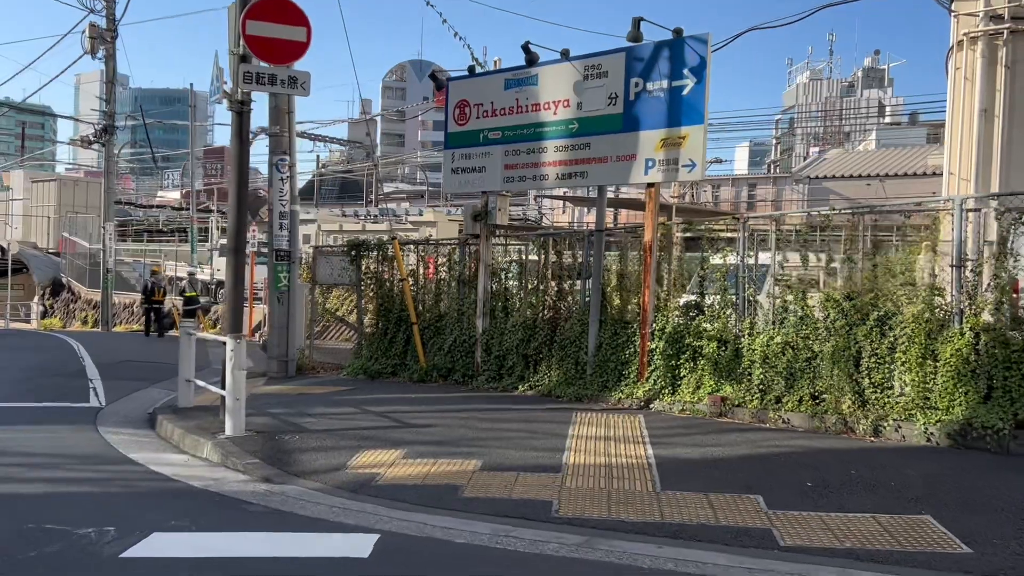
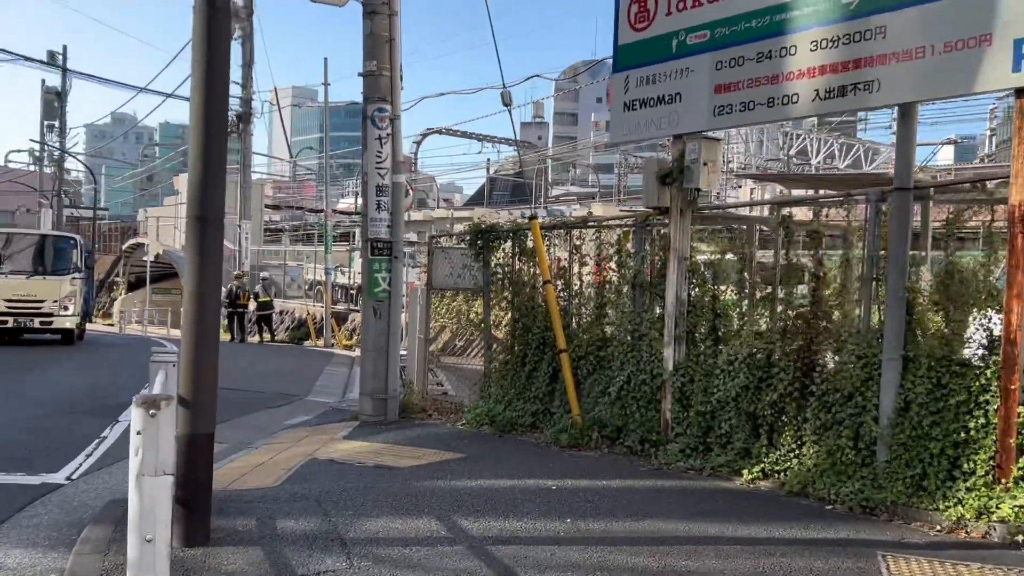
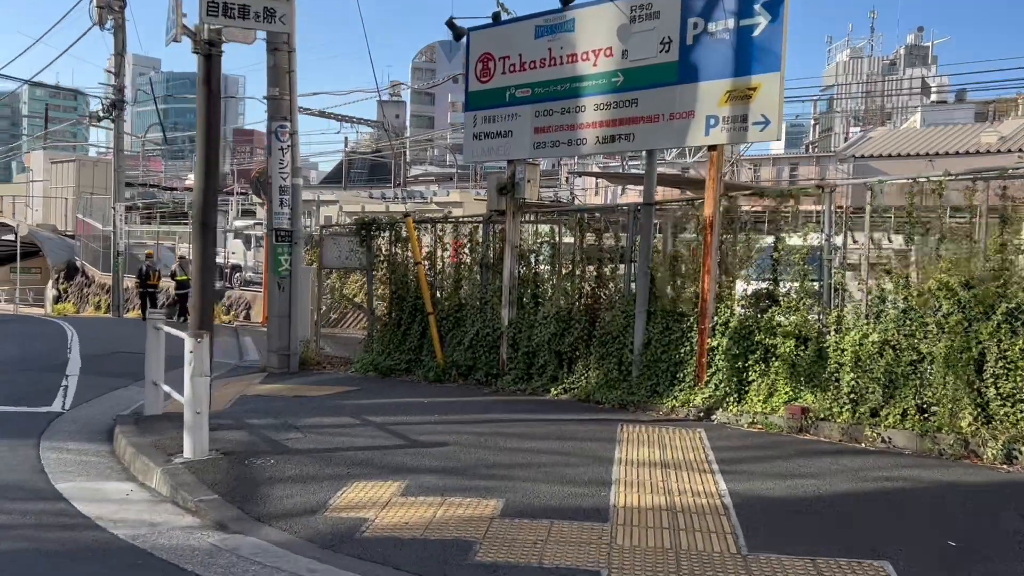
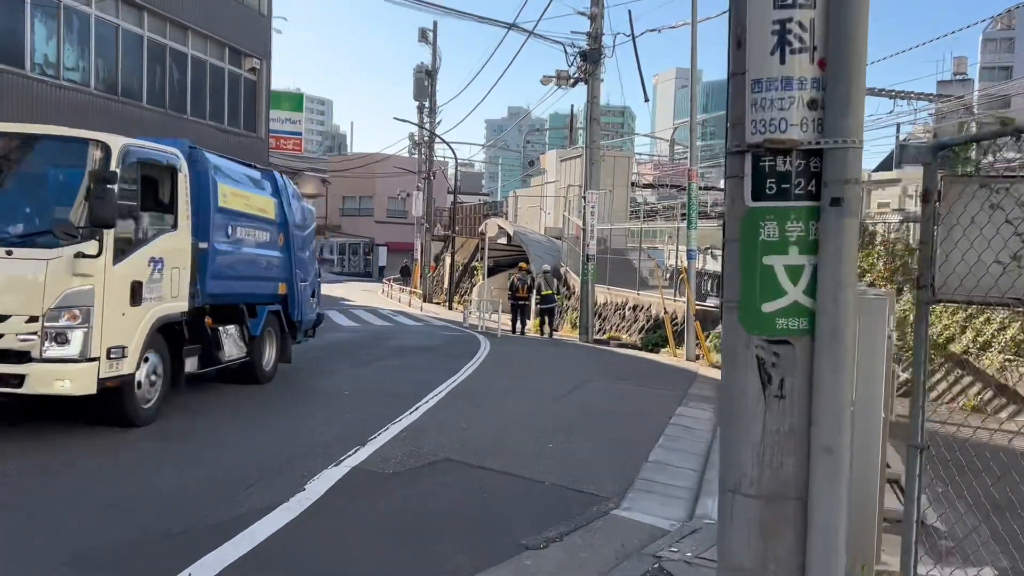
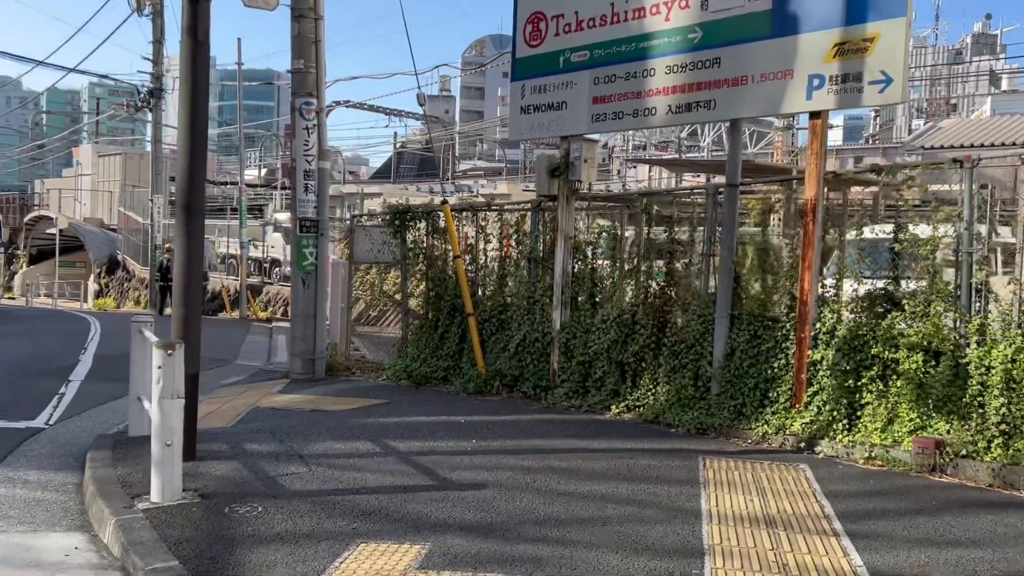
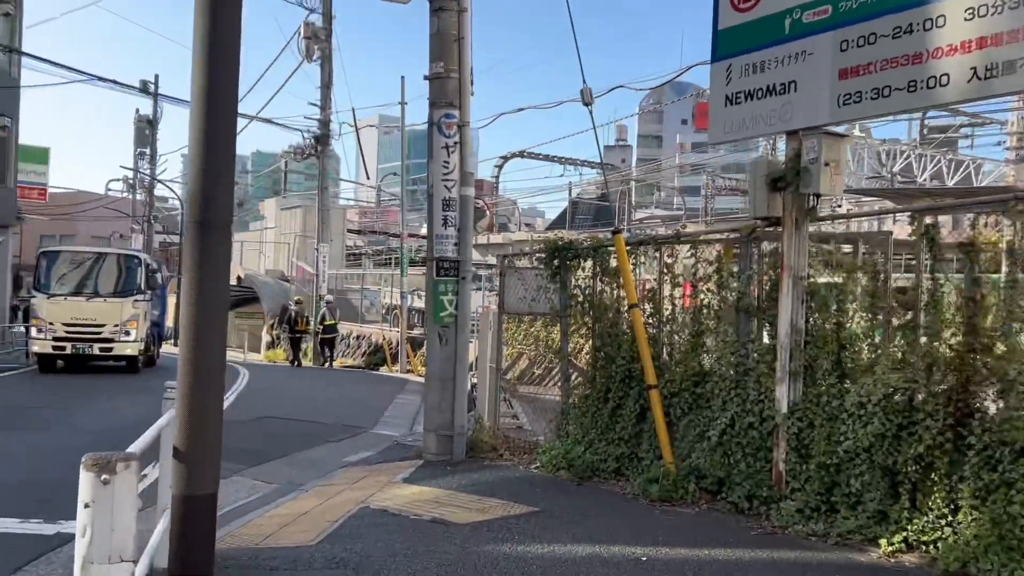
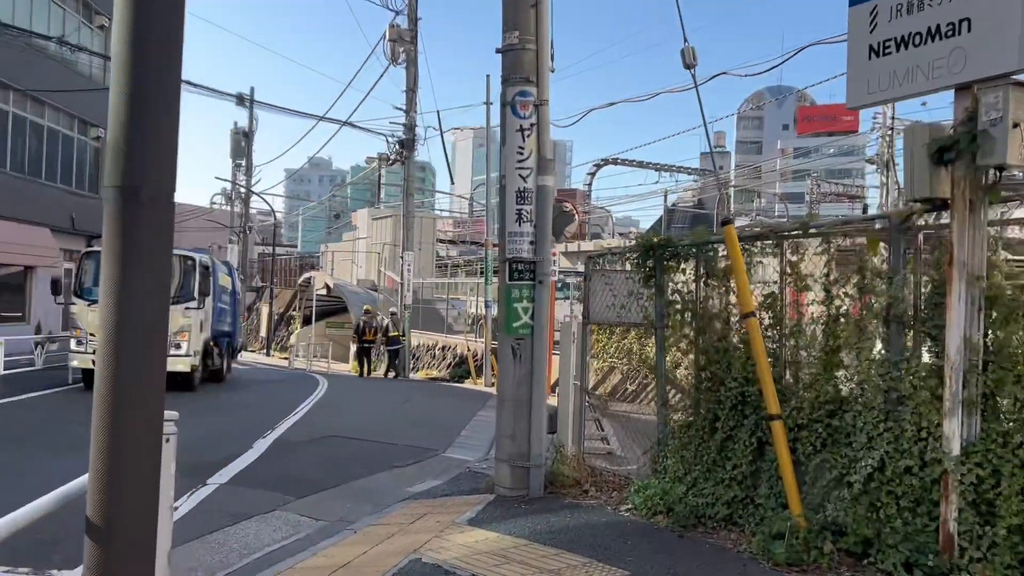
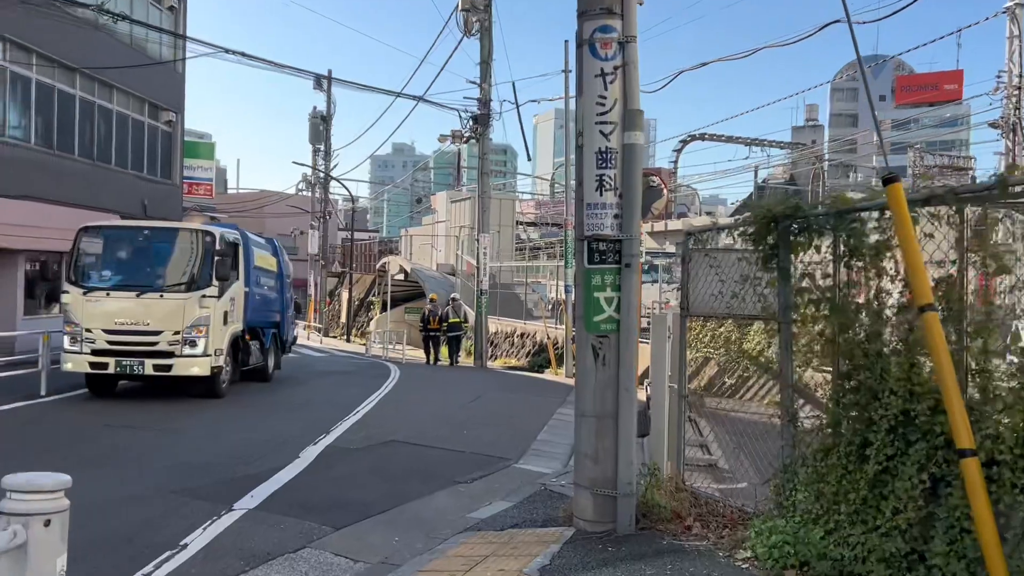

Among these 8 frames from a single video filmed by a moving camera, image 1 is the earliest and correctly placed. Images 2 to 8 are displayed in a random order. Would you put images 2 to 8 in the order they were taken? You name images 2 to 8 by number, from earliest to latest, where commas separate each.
3, 5, 2, 6, 7, 8, 4
